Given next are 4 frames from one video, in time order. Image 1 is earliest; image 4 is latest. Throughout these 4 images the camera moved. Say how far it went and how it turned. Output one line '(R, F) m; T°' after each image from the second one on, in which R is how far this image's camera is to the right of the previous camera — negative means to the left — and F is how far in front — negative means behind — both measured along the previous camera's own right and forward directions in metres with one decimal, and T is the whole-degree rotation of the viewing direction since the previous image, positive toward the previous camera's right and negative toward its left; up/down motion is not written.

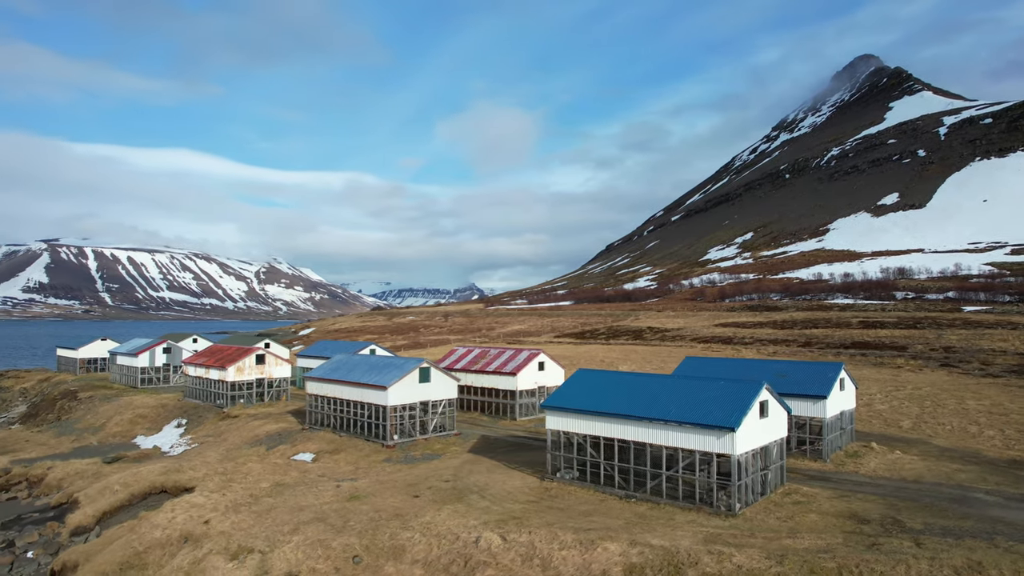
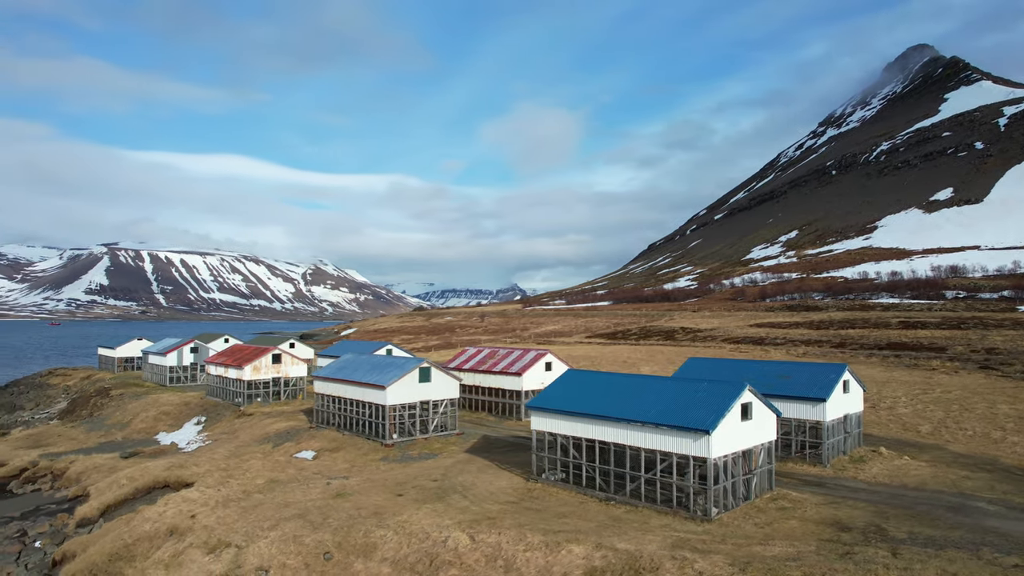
(+3.1, +0.2) m; -4°
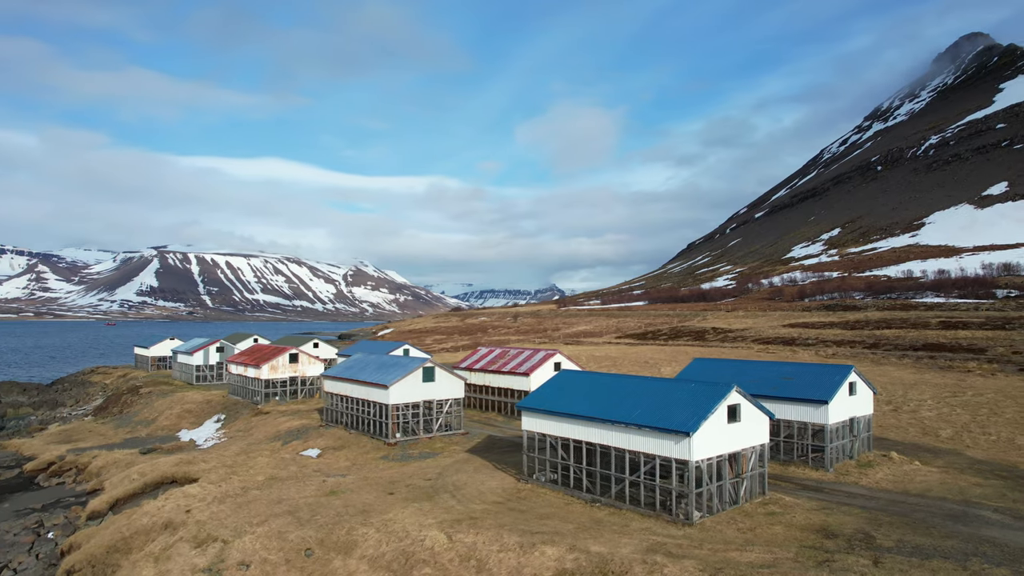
(+2.5, +0.2) m; -3°
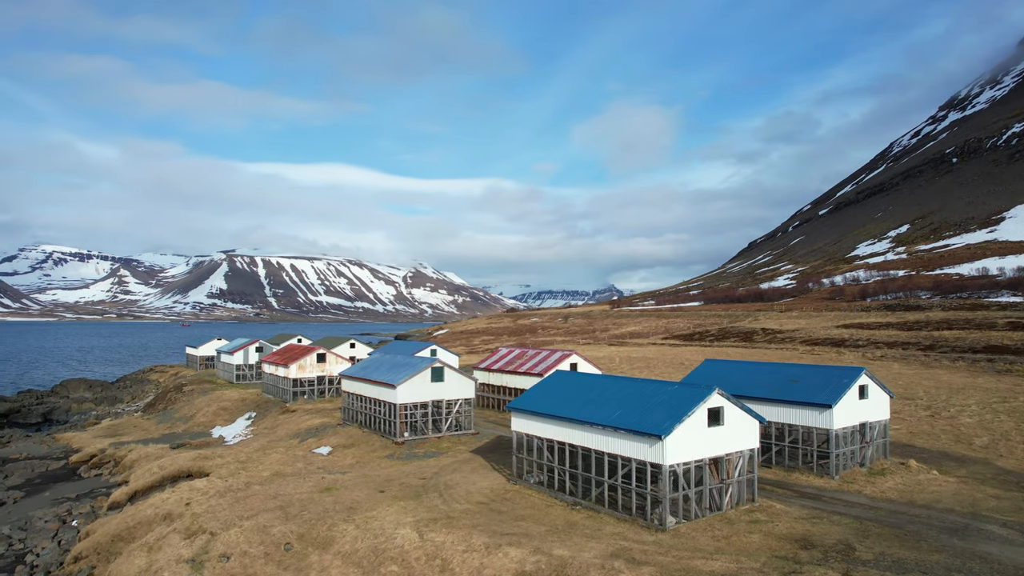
(+3.6, +0.2) m; -5°
